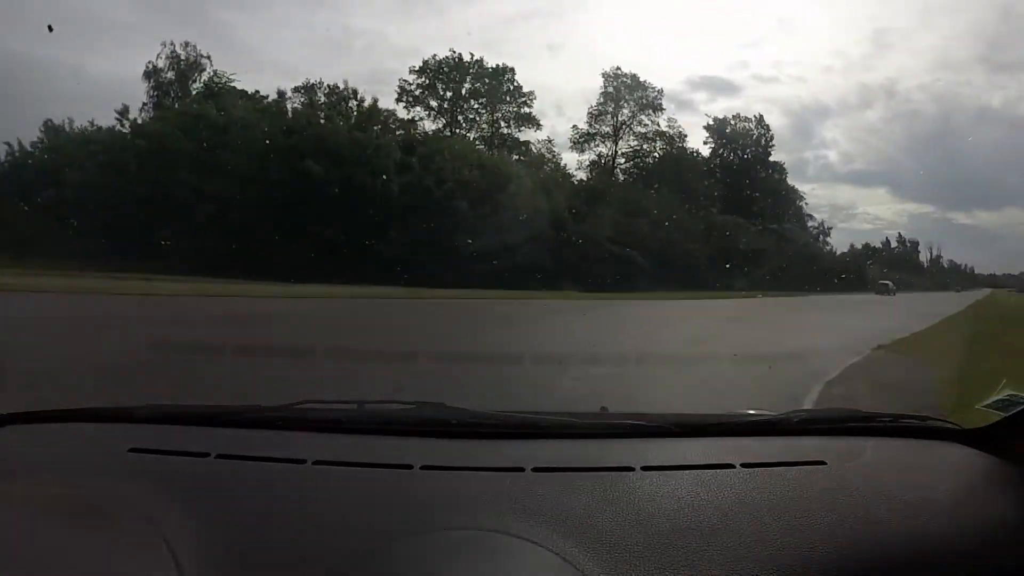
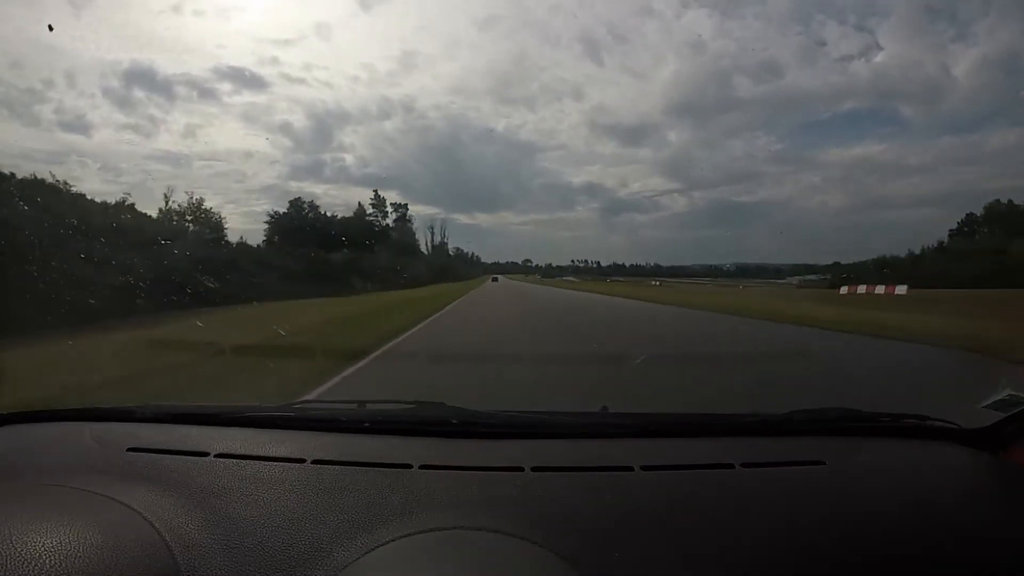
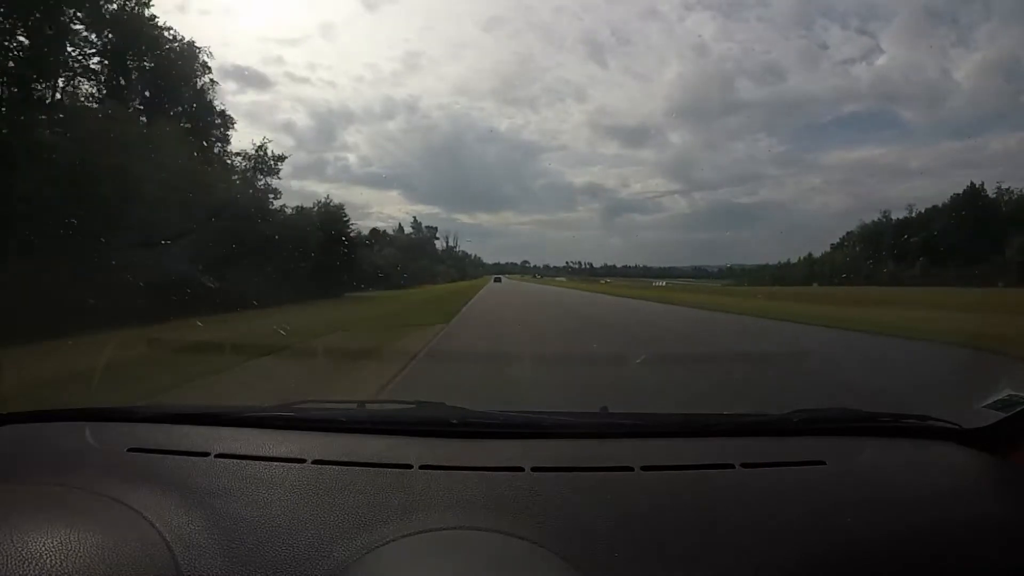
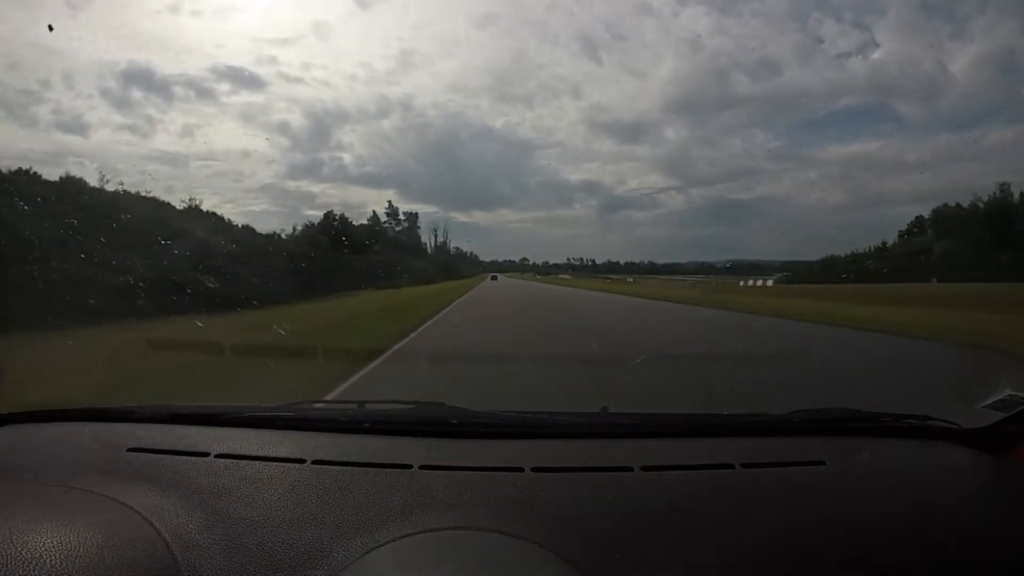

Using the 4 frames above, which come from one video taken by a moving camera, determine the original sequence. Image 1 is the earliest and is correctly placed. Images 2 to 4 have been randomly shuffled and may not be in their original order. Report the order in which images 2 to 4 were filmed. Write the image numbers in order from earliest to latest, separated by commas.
3, 4, 2
